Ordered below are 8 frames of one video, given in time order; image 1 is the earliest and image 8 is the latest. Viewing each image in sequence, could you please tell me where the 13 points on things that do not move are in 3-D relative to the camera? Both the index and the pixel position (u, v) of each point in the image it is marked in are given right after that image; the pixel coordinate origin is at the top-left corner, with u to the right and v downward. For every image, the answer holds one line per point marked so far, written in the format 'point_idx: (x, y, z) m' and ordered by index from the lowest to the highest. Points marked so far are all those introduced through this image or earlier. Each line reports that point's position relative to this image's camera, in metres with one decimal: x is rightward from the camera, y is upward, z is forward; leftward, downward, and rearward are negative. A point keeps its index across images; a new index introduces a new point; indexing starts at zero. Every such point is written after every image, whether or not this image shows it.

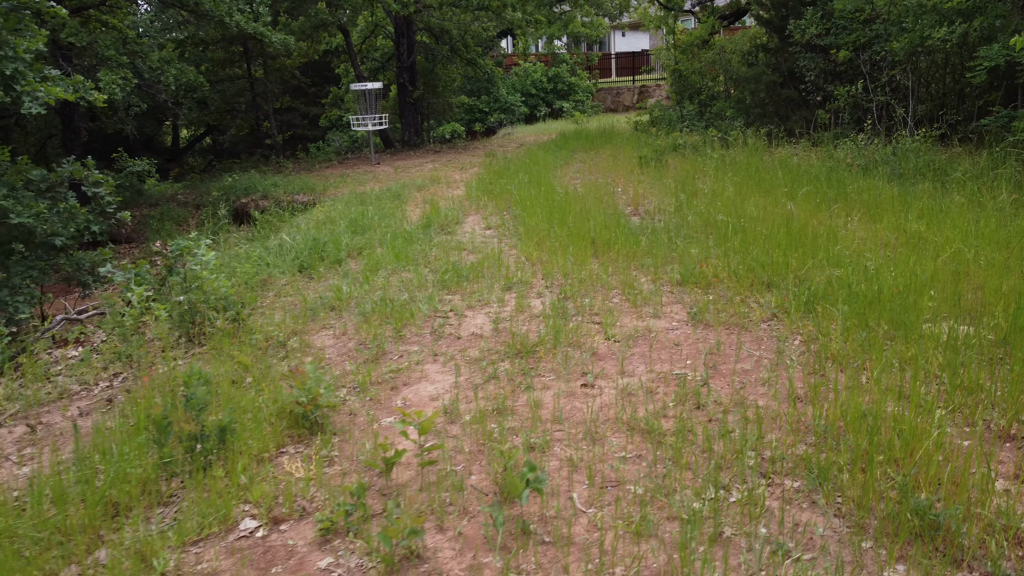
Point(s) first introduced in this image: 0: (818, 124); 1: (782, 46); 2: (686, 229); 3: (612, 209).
0: (+4.9, +2.6, +13.1) m
1: (+4.7, +4.2, +14.0) m
2: (+1.4, +0.5, +6.7) m
3: (+1.0, +0.8, +8.2) m
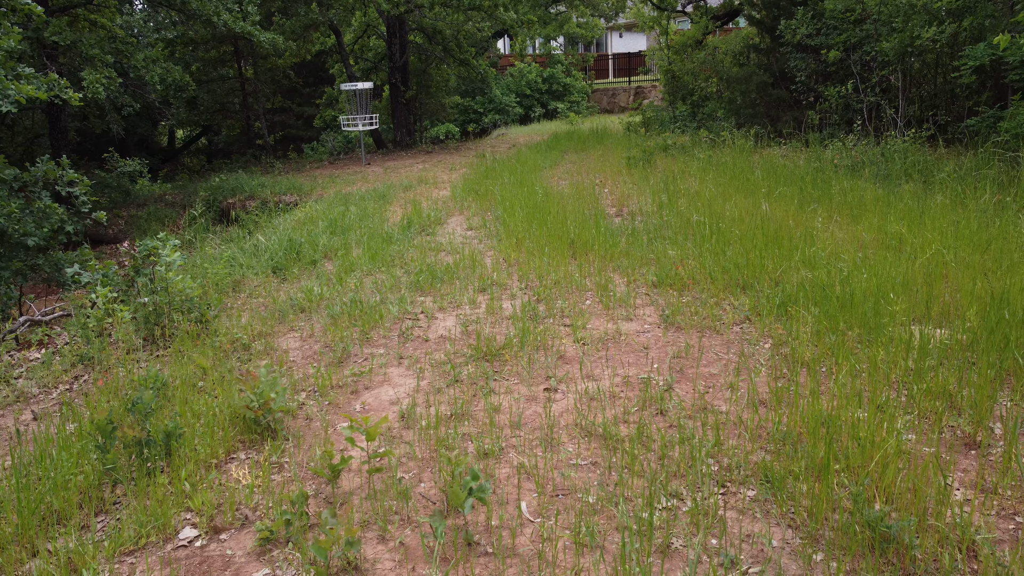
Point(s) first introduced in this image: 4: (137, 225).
0: (+4.7, +2.6, +13.0) m
1: (+4.5, +4.1, +13.9) m
2: (+1.3, +0.5, +6.6) m
3: (+0.8, +0.8, +8.1) m
4: (-6.4, +1.0, +14.1) m
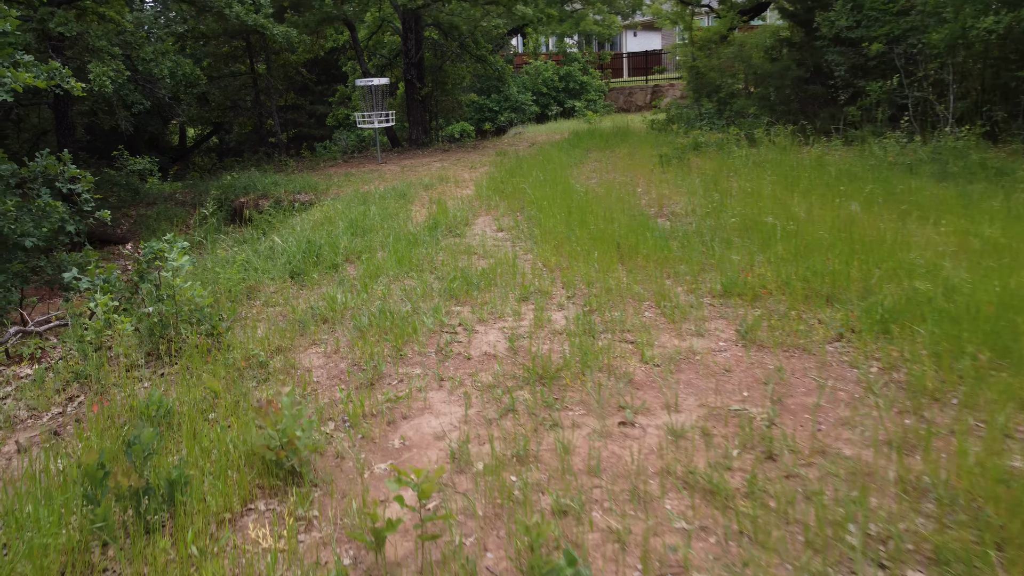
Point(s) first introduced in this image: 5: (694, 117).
0: (+5.1, +2.5, +12.4) m
1: (+4.9, +4.1, +13.3) m
2: (+1.6, +0.4, +6.0) m
3: (+1.1, +0.7, +7.5) m
4: (-6.1, +0.9, +13.6) m
5: (+3.9, +3.6, +17.3) m
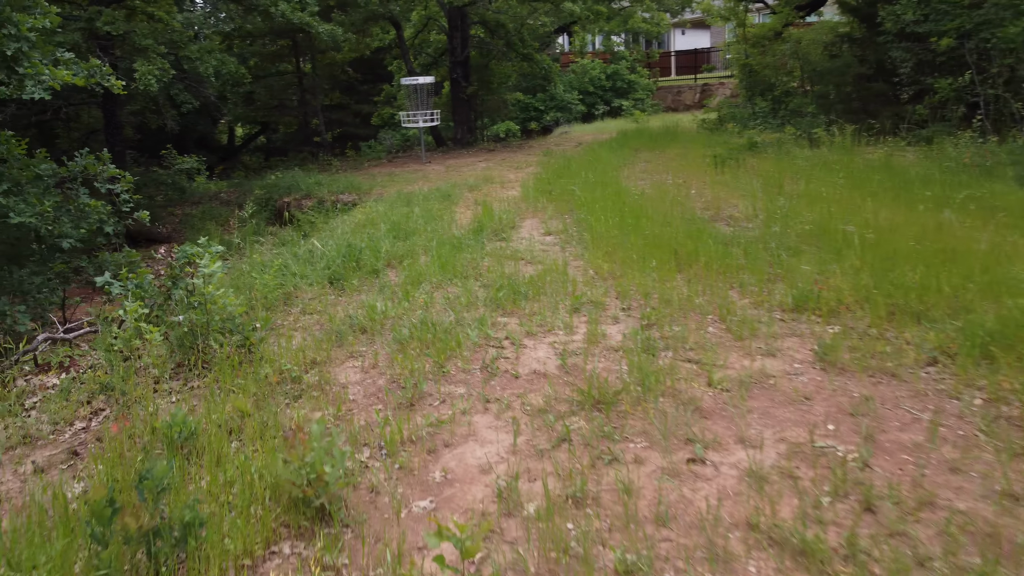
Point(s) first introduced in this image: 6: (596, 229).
0: (+5.8, +2.4, +11.8) m
1: (+5.6, +3.9, +12.7) m
2: (+1.9, +0.3, +5.6) m
3: (+1.6, +0.6, +7.1) m
4: (-5.3, +0.9, +13.5) m
5: (+4.8, +3.5, +16.7) m
6: (+0.7, +0.5, +6.6) m
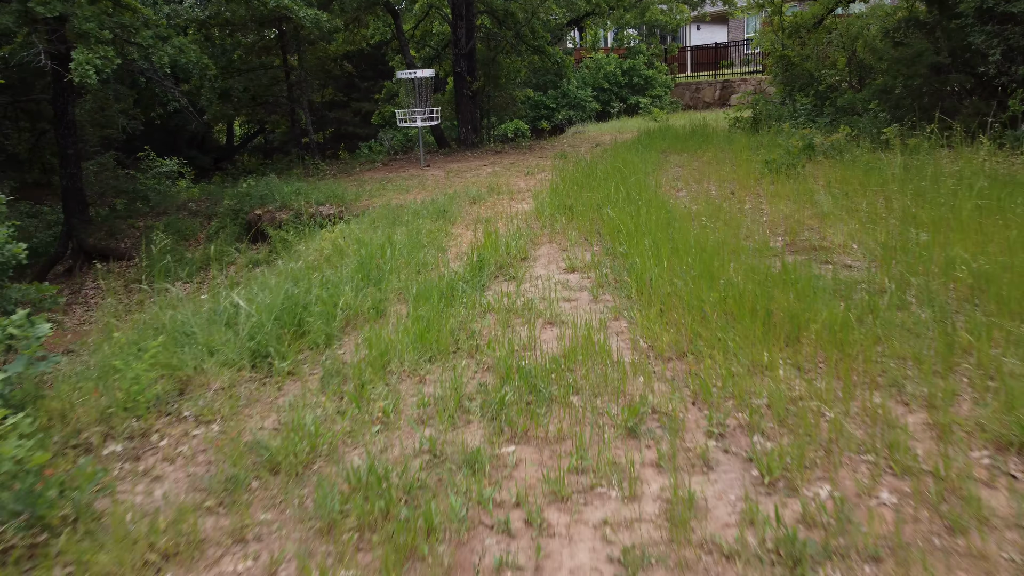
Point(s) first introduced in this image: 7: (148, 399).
0: (+5.9, +2.1, +9.8) m
1: (+5.8, +3.6, +10.8) m
2: (+2.0, 0.0, +3.7) m
3: (+1.6, +0.3, +5.2) m
4: (-5.2, +0.6, +11.7) m
5: (+5.0, +3.2, +14.8) m
6: (+0.8, +0.1, +4.7) m
7: (-1.5, -0.4, +3.3) m
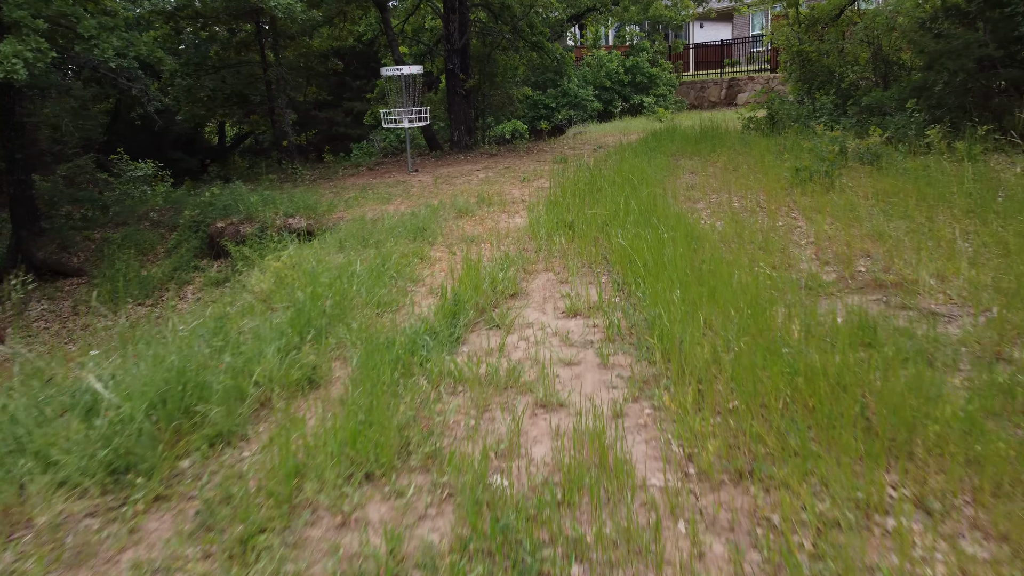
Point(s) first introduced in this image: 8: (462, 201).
0: (+5.9, +1.8, +8.6) m
1: (+5.7, +3.3, +9.6) m
2: (+1.9, -0.3, +2.5) m
3: (+1.6, 0.0, +4.0) m
4: (-5.2, +0.3, +10.5) m
5: (+5.0, +2.9, +13.6) m
6: (+0.7, -0.2, +3.5) m
7: (-1.5, -0.7, +2.1) m
8: (-0.5, +0.9, +8.8) m
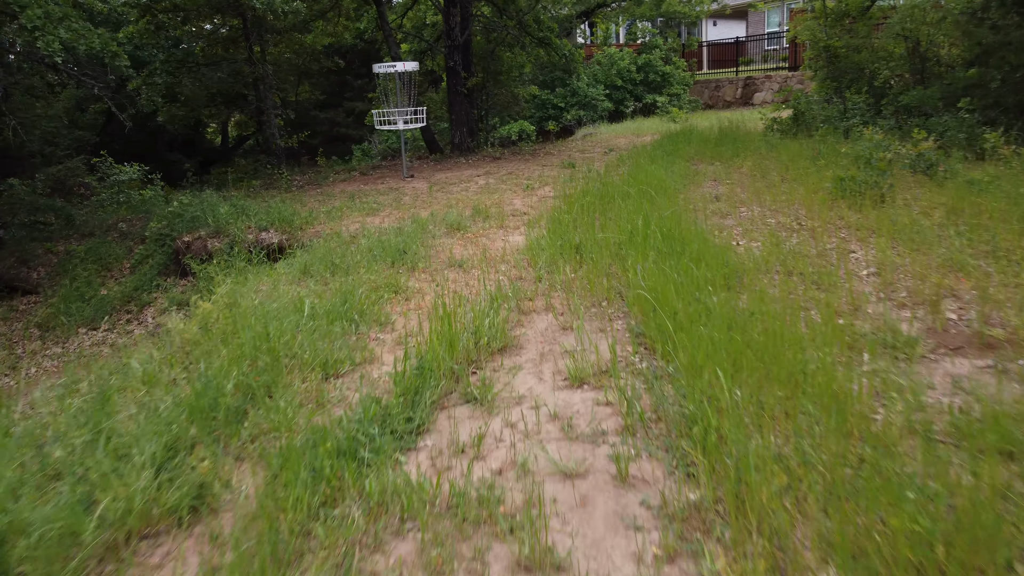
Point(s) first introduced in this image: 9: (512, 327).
0: (+5.9, +1.6, +7.5) m
1: (+5.7, +3.1, +8.4) m
2: (+1.8, -0.5, +1.4) m
3: (+1.5, -0.2, +2.9) m
4: (-5.2, +0.1, +9.5) m
5: (+5.0, +2.7, +12.5) m
6: (+0.6, -0.4, +2.5) m
7: (-1.6, -0.9, +1.0) m
8: (-0.5, +0.7, +7.7) m
9: (0.0, -0.2, +3.9) m
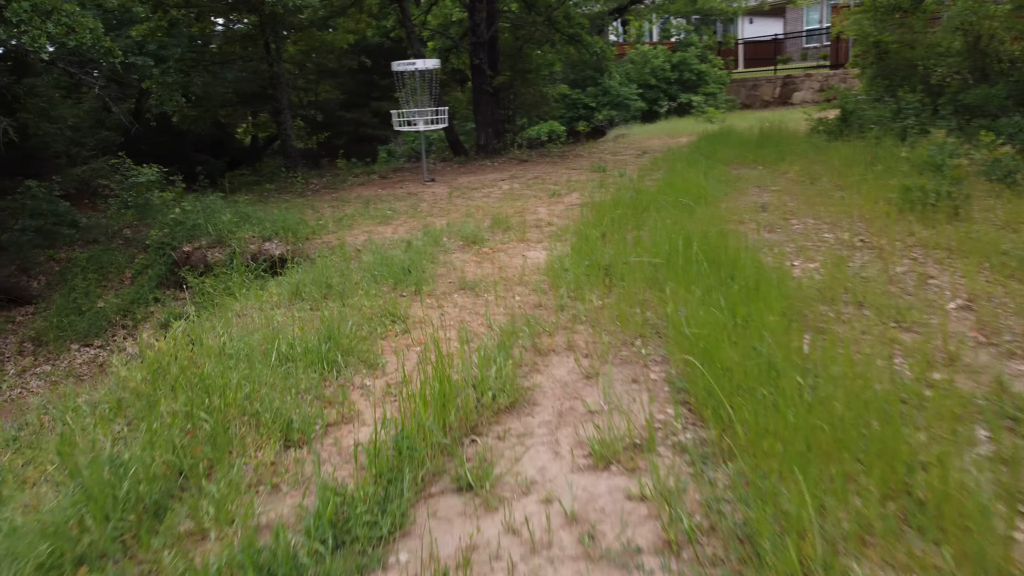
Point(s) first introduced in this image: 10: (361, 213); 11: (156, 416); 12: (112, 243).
0: (+6.1, +1.4, +6.6) m
1: (+5.9, +2.9, +7.5) m
2: (+1.8, -0.7, +0.6) m
3: (+1.5, -0.4, +2.2) m
4: (-5.0, 0.0, +9.0) m
5: (+5.4, +2.5, +11.6) m
6: (+0.6, -0.6, +1.7) m
7: (-1.7, -1.1, +0.4) m
8: (-0.3, +0.5, +7.0) m
9: (0.0, -0.3, +3.2) m
10: (-1.7, +0.8, +8.9) m
11: (-1.2, -0.4, +2.7) m
12: (-5.0, +0.6, +10.1) m
